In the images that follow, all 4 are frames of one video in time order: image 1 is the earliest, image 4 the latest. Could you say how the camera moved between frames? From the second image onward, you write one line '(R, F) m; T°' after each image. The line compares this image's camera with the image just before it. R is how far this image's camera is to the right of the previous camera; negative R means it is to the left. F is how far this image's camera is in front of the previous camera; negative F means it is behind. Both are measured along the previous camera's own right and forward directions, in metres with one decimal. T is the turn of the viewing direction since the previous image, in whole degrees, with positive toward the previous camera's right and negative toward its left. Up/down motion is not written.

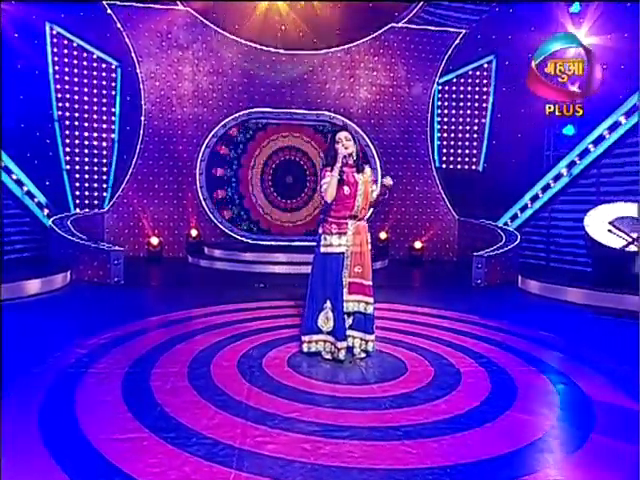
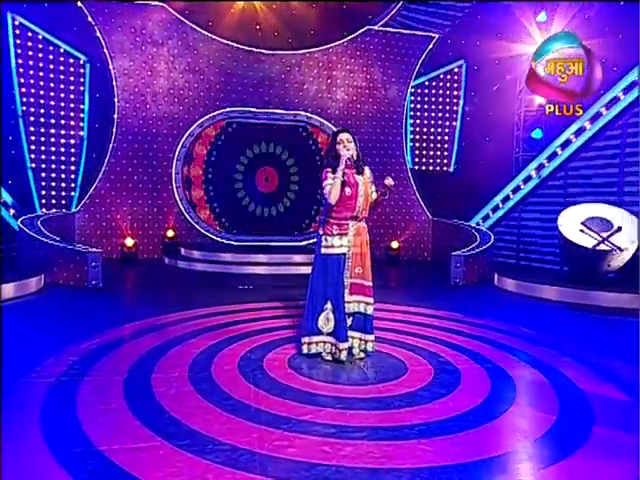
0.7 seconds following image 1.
(-0.3, 0.0) m; +4°
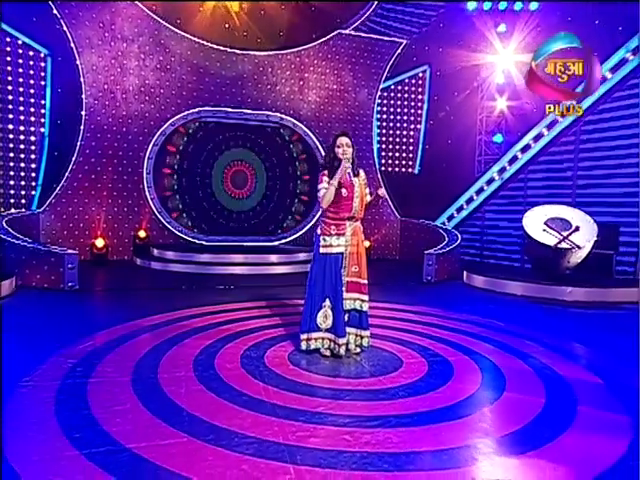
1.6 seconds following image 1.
(-0.3, -0.1) m; +5°
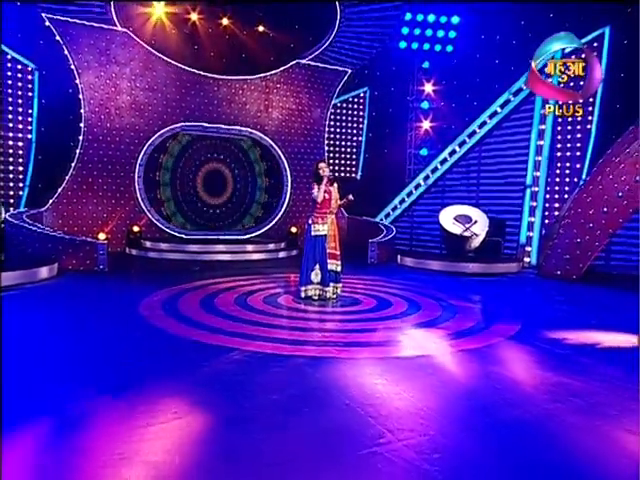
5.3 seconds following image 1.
(-0.7, -2.3) m; +8°
